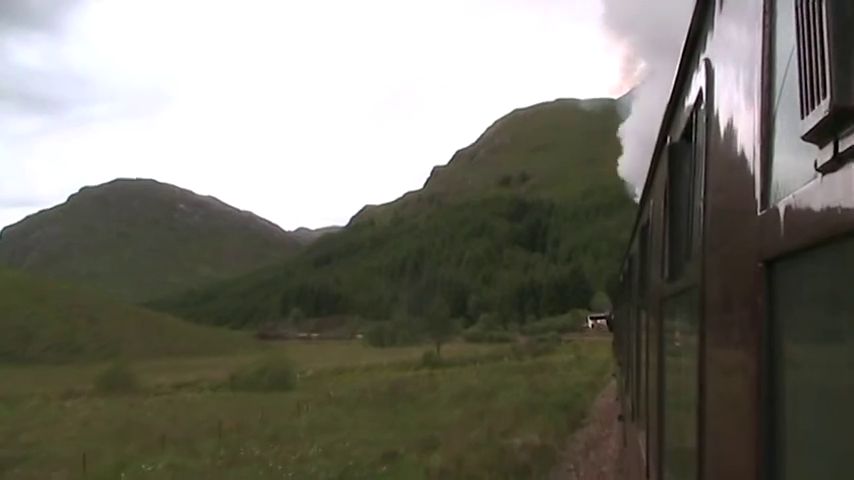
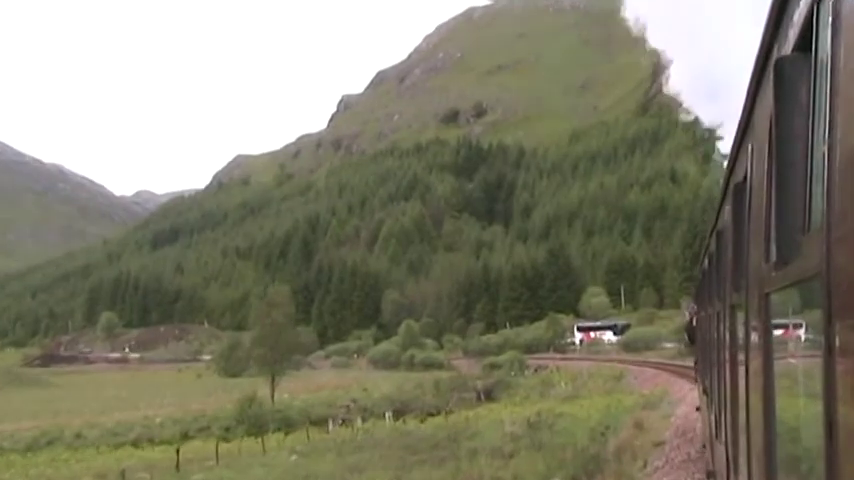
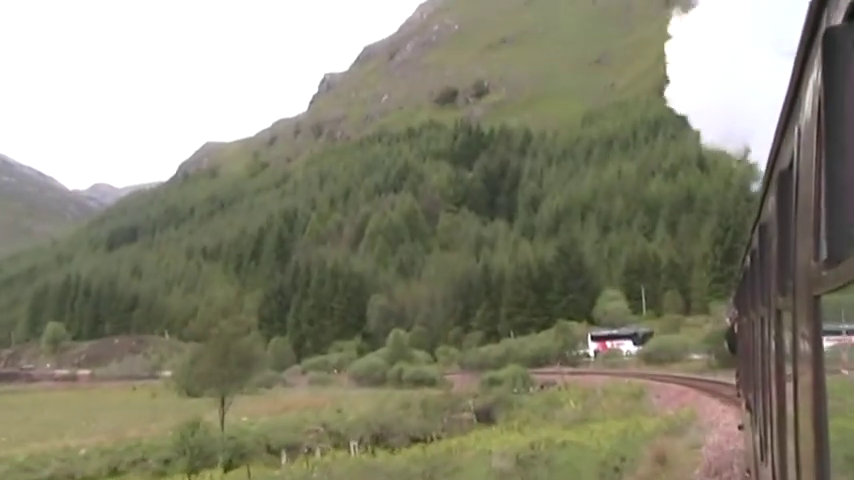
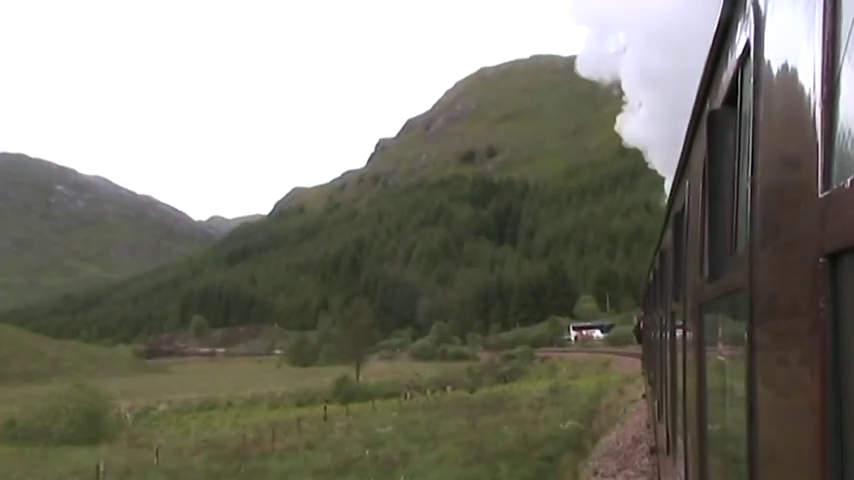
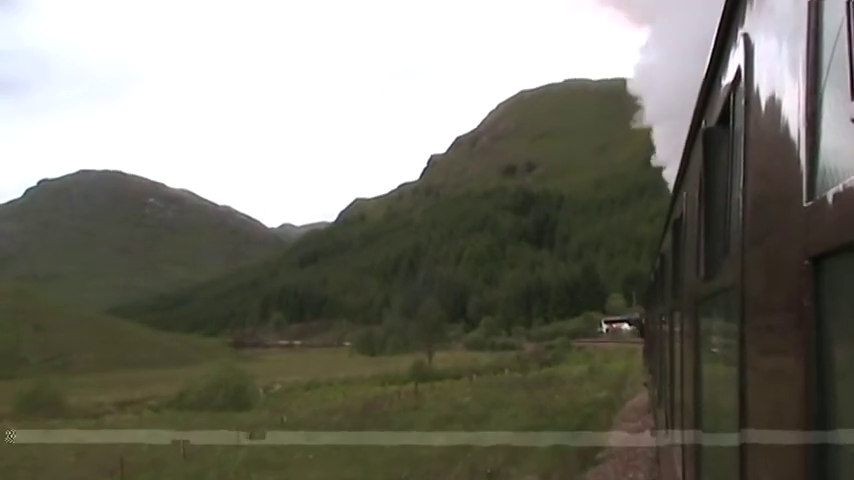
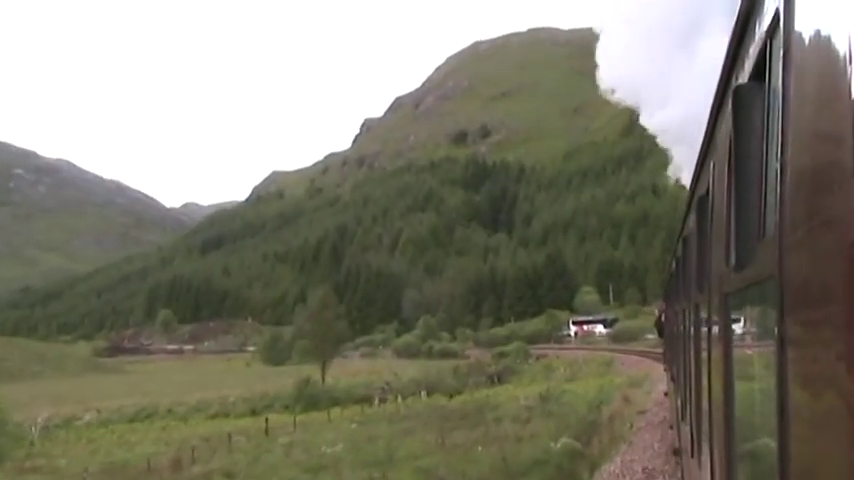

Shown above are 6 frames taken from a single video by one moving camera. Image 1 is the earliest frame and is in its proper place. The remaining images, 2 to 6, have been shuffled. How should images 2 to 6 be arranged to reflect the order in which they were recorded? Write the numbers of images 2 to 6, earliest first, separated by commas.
5, 4, 6, 2, 3
